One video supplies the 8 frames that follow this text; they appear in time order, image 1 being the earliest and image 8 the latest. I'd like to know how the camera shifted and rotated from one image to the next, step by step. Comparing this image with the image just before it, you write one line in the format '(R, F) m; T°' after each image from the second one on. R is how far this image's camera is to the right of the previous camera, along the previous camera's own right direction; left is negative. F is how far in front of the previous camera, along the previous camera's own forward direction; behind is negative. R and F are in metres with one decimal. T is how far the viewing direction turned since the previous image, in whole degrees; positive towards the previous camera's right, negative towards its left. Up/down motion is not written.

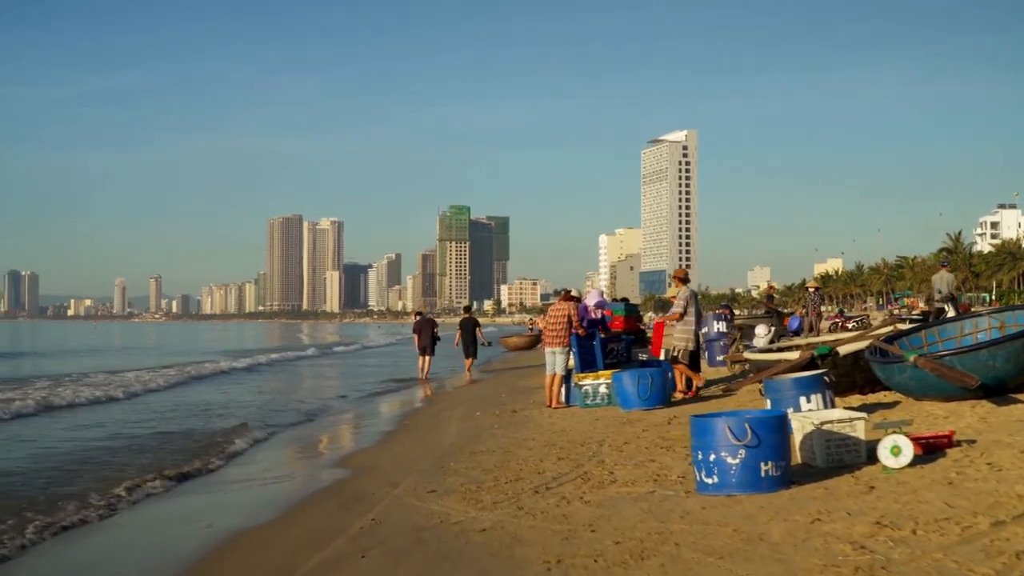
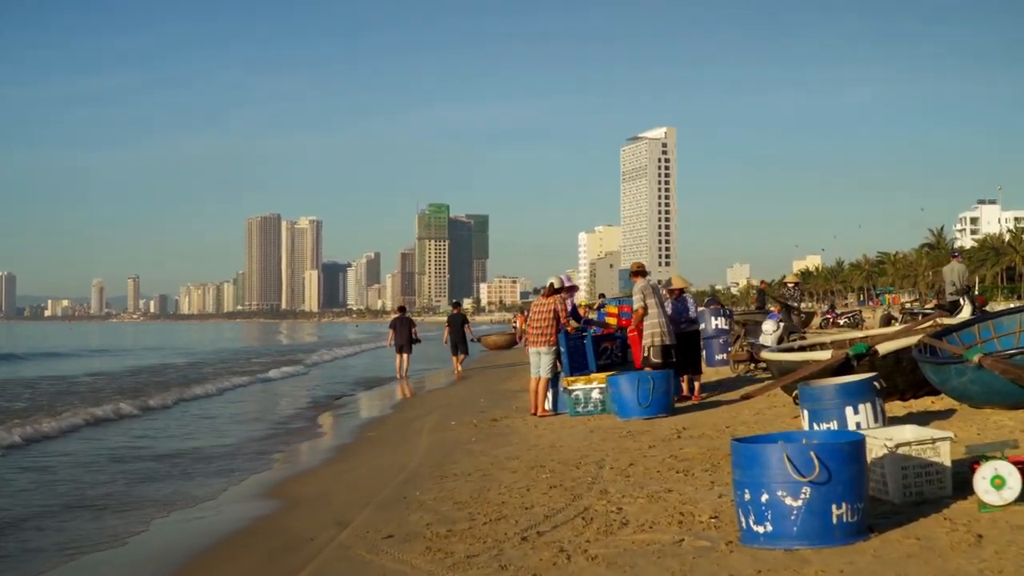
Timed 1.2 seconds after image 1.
(0.0, +1.8) m; +1°
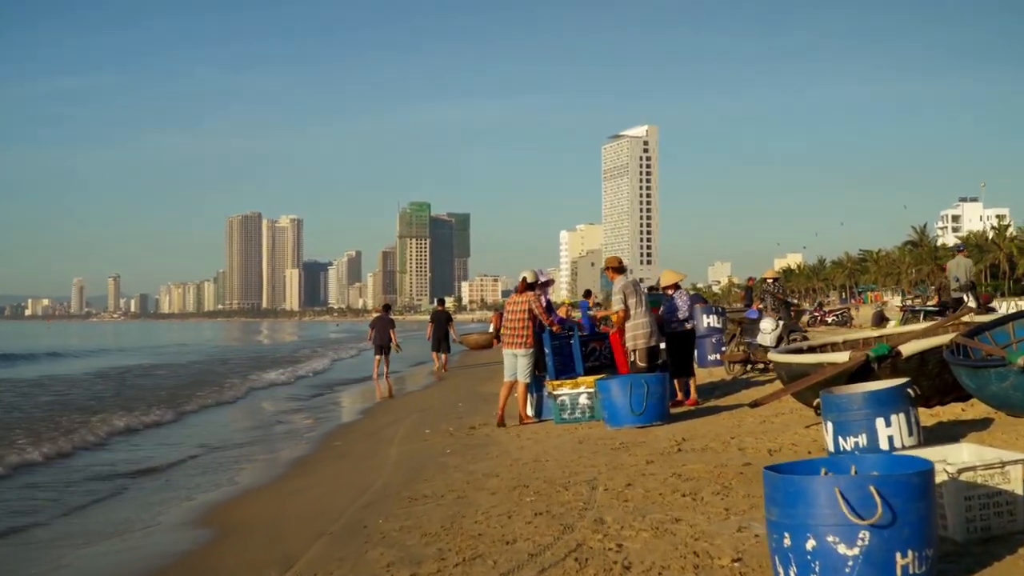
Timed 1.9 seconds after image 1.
(0.0, +1.1) m; +1°
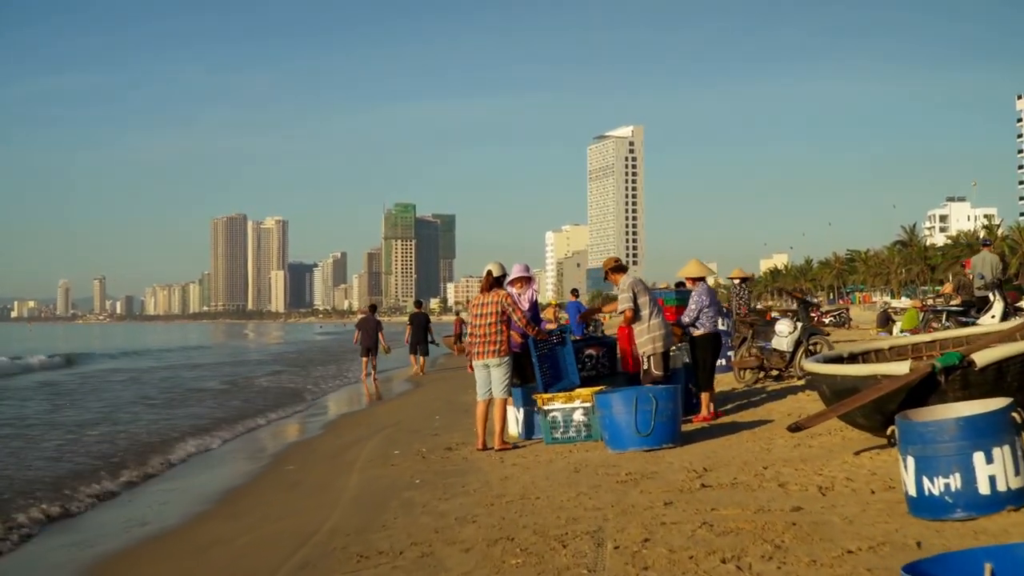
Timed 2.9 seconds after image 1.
(0.0, +1.7) m; +1°
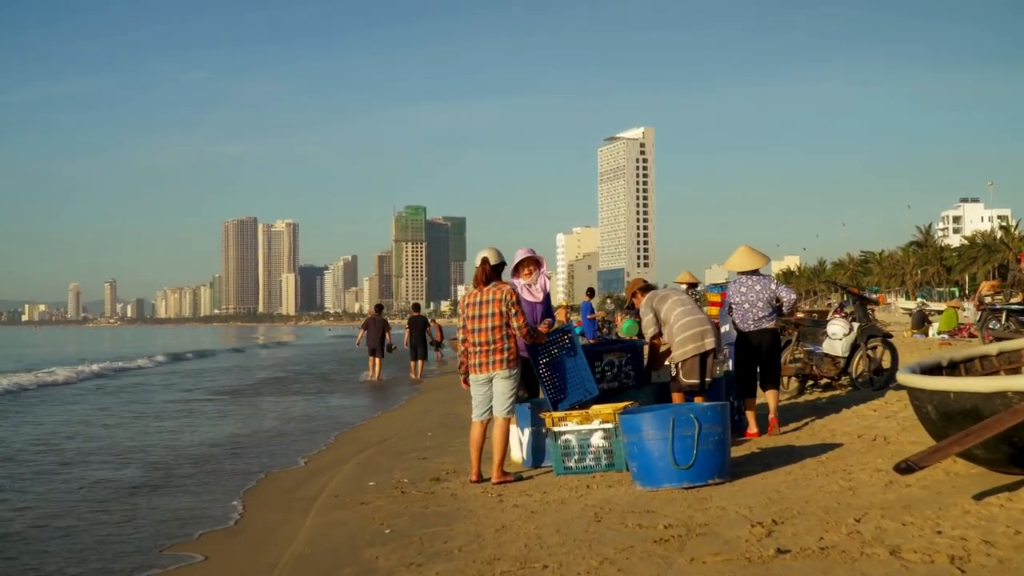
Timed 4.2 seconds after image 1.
(+0.1, +1.9) m; -1°
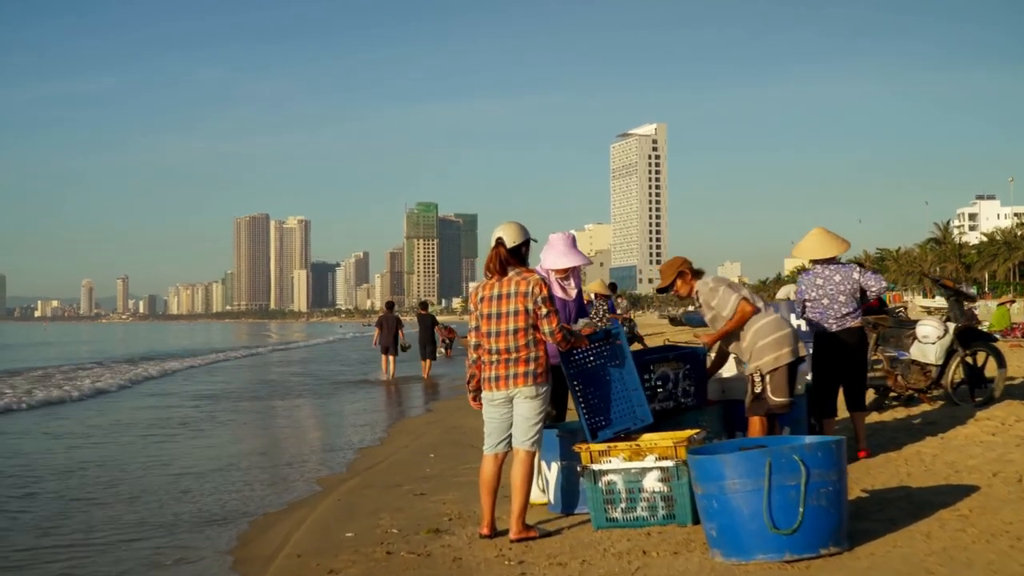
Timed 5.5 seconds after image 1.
(-0.1, +1.9) m; -1°
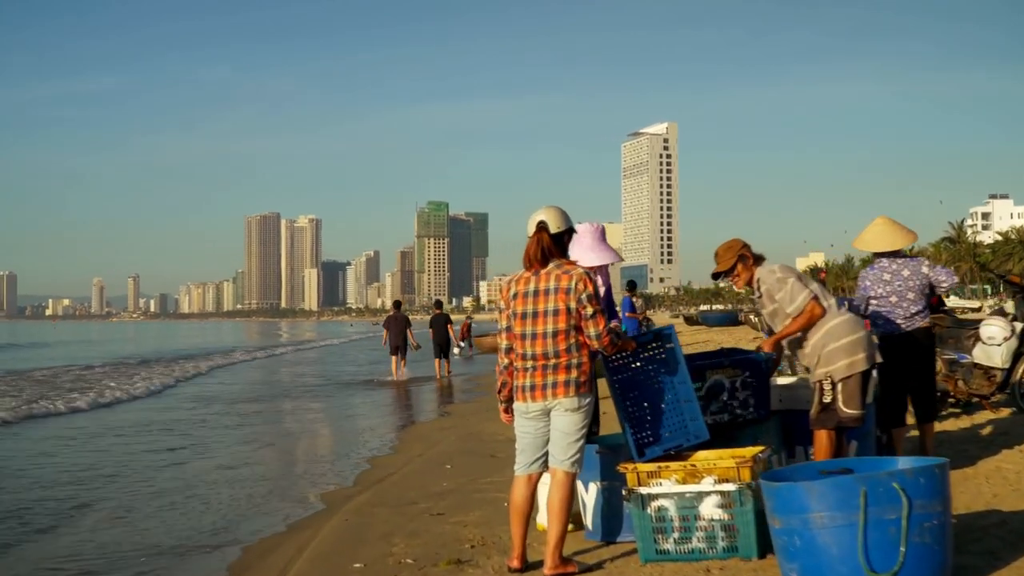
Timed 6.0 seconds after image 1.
(-0.1, +0.8) m; -1°
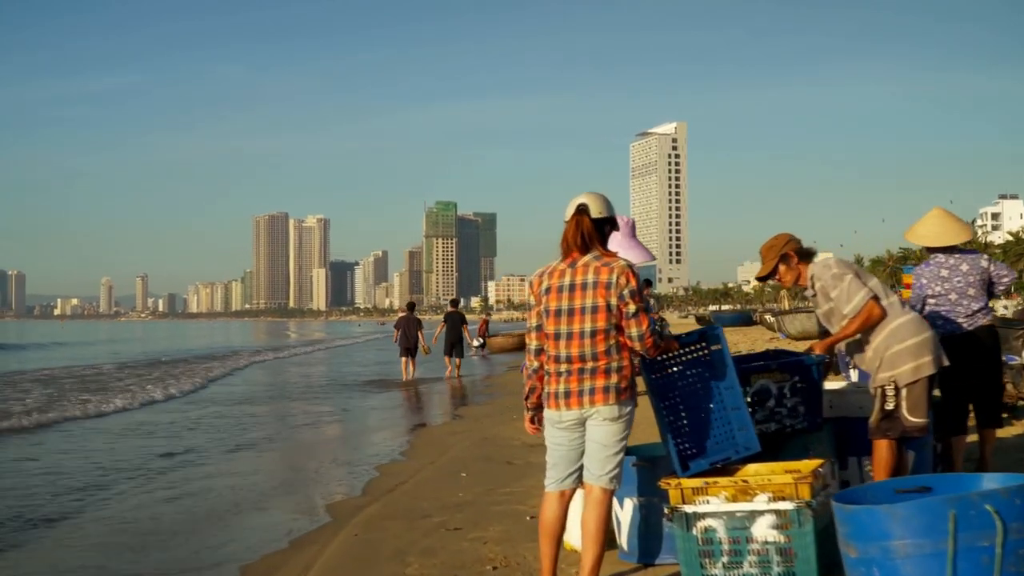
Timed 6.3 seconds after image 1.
(-0.1, +0.5) m; 0°
